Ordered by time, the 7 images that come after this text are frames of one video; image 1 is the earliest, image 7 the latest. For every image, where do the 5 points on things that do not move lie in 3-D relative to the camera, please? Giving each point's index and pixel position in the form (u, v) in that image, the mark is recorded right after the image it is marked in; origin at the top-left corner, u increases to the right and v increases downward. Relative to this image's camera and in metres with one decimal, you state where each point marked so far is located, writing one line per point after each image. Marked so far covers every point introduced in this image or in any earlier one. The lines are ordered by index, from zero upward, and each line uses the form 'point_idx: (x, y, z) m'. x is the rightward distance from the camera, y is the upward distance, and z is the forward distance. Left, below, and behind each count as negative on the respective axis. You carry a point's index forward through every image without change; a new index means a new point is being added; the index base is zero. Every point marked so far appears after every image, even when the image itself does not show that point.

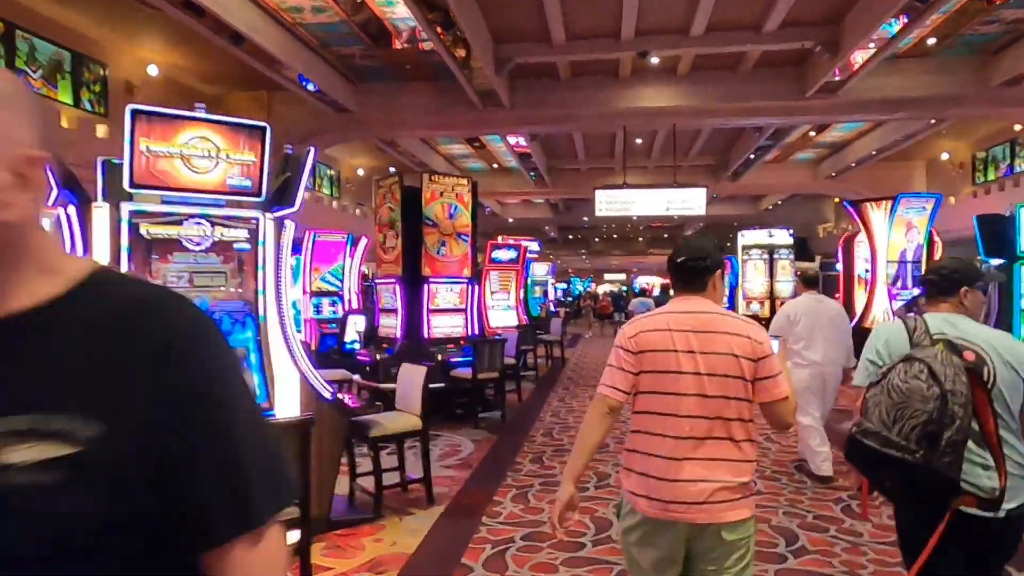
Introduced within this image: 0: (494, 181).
0: (-0.5, +3.0, +18.3) m
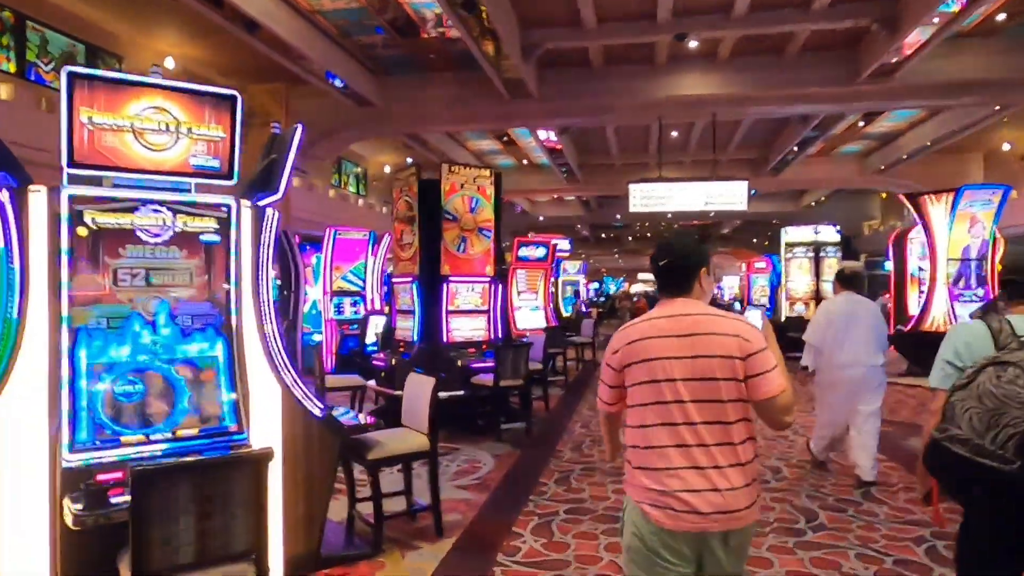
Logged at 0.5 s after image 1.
0: (+0.3, +3.0, +17.8) m
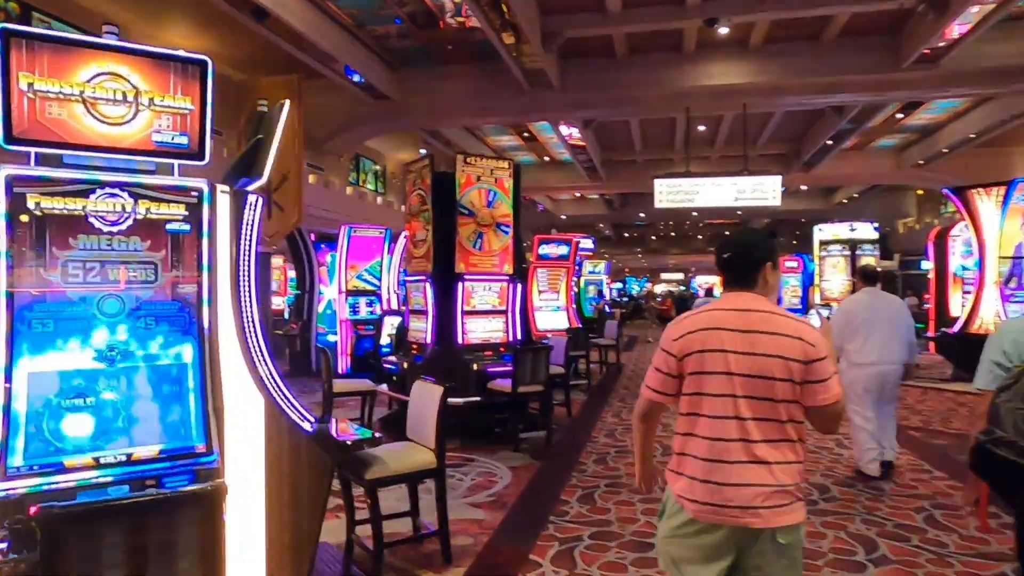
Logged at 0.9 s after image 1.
0: (+0.9, +3.0, +17.4) m
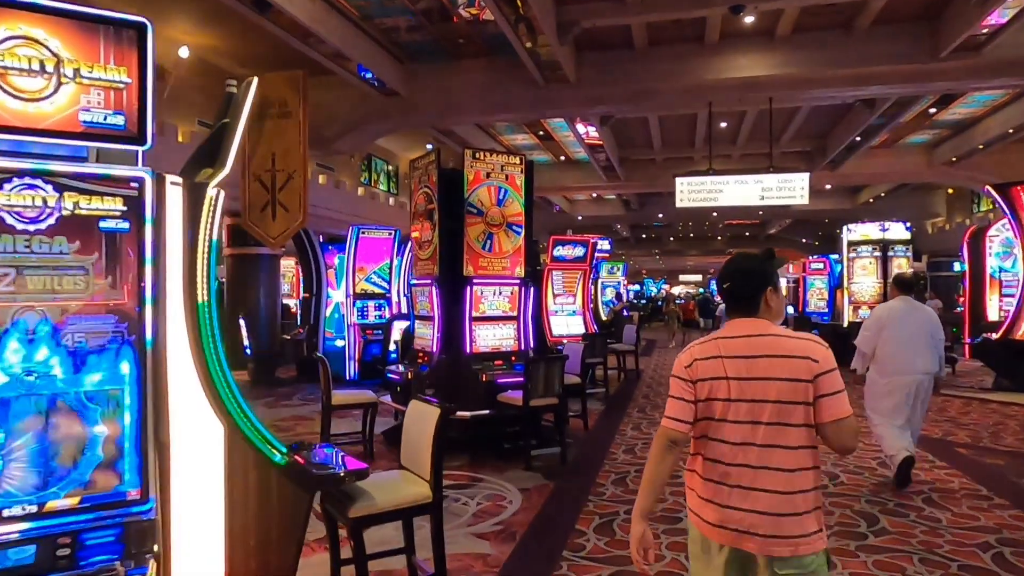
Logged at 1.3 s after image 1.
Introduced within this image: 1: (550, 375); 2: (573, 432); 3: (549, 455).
0: (+1.3, +2.9, +16.9) m
1: (+0.3, -0.7, +5.1) m
2: (+0.6, -1.4, +6.3) m
3: (+0.3, -1.3, +5.3) m
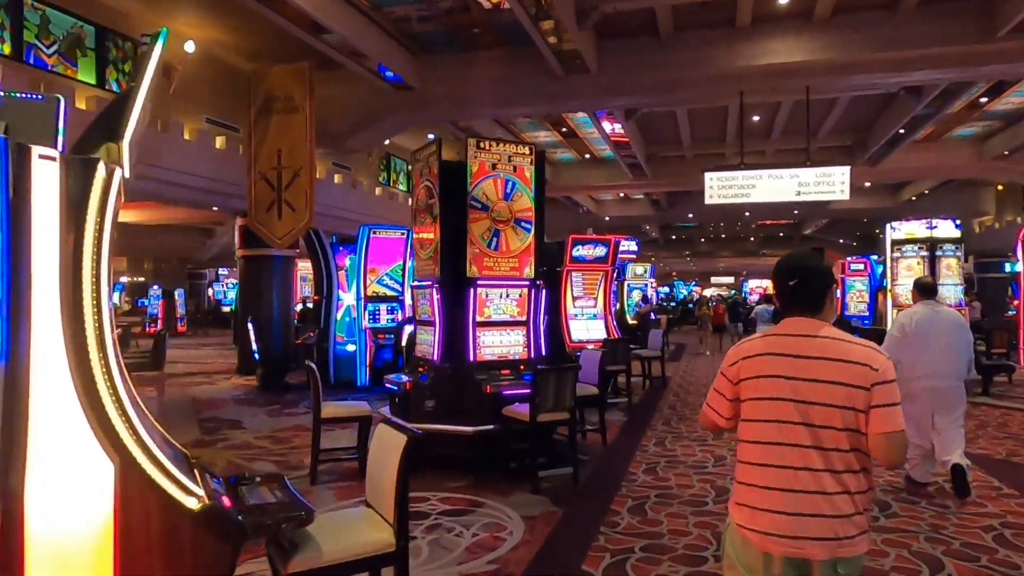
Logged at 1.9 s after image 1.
0: (+1.9, +2.8, +16.4) m
1: (+0.3, -0.7, +4.6) m
2: (+0.7, -1.4, +5.8) m
3: (+0.3, -1.3, +4.8) m
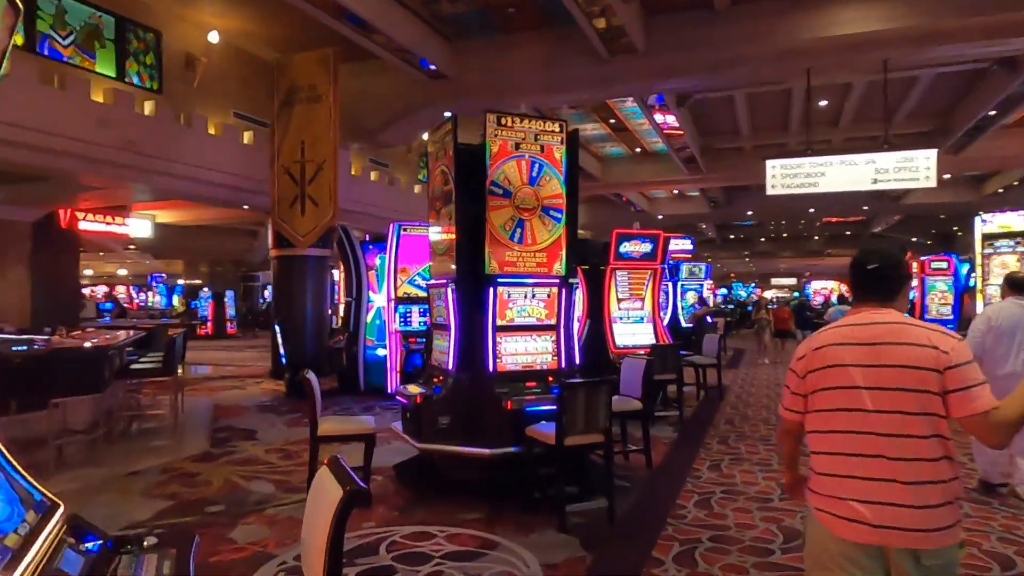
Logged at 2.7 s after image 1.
0: (+2.9, +2.8, +15.5) m
1: (+0.5, -0.7, +3.9) m
2: (+0.9, -1.4, +5.0) m
3: (+0.5, -1.3, +4.0) m
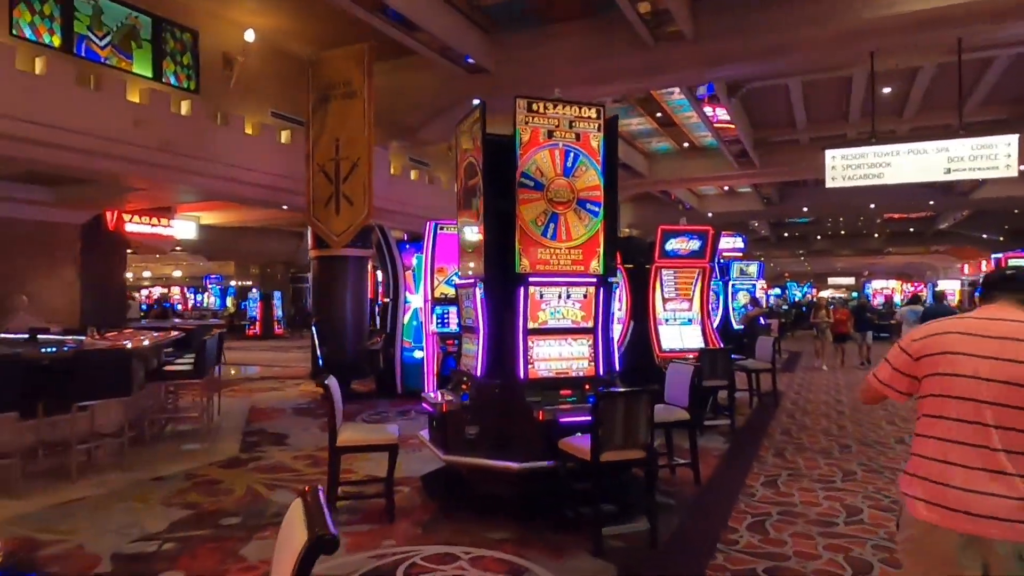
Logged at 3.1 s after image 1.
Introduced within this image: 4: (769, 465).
0: (+3.9, +2.8, +14.9) m
1: (+0.6, -0.7, +3.5) m
2: (+1.2, -1.4, +4.6) m
3: (+0.7, -1.3, +3.6) m
4: (+2.0, -1.4, +5.2) m
